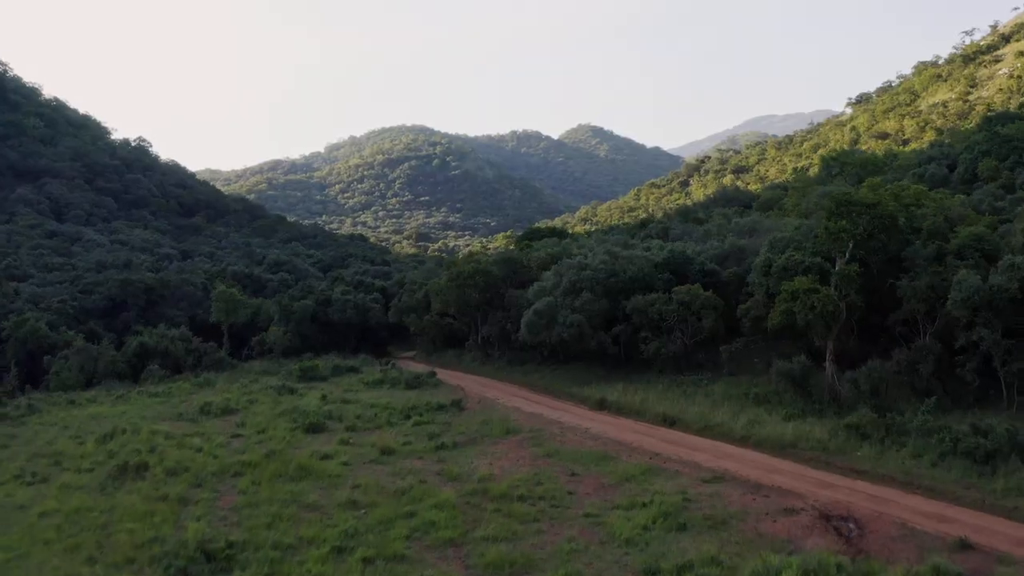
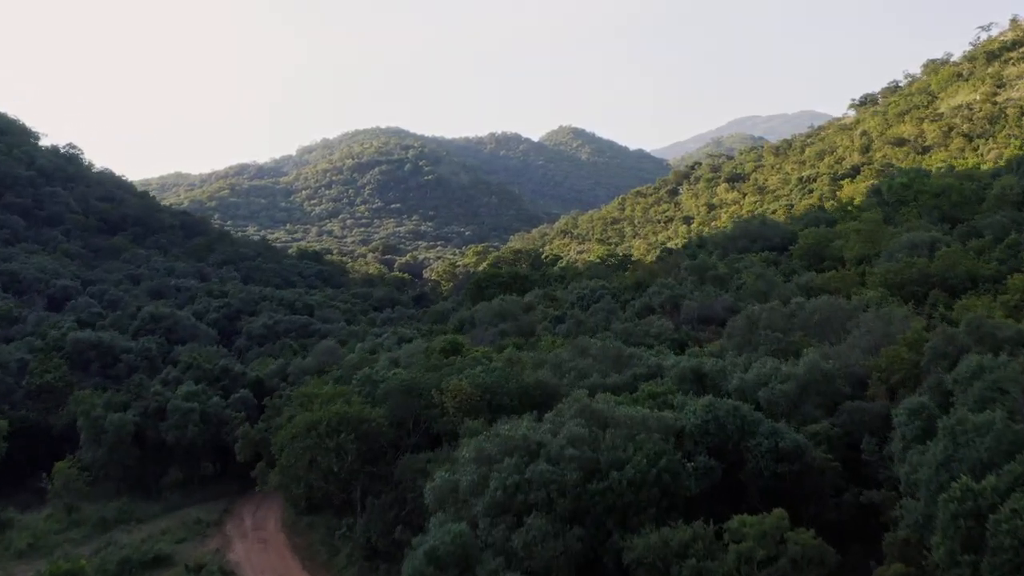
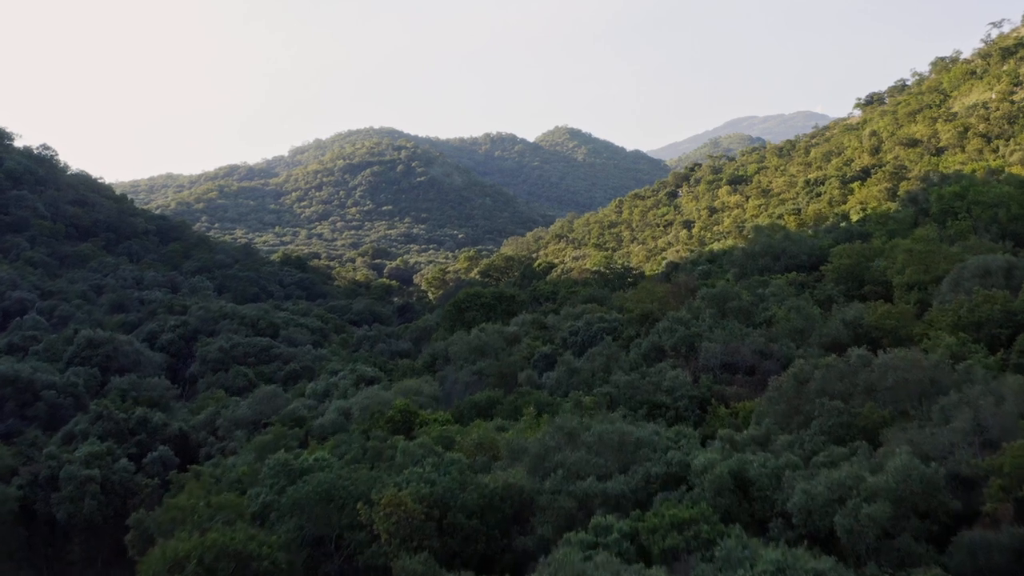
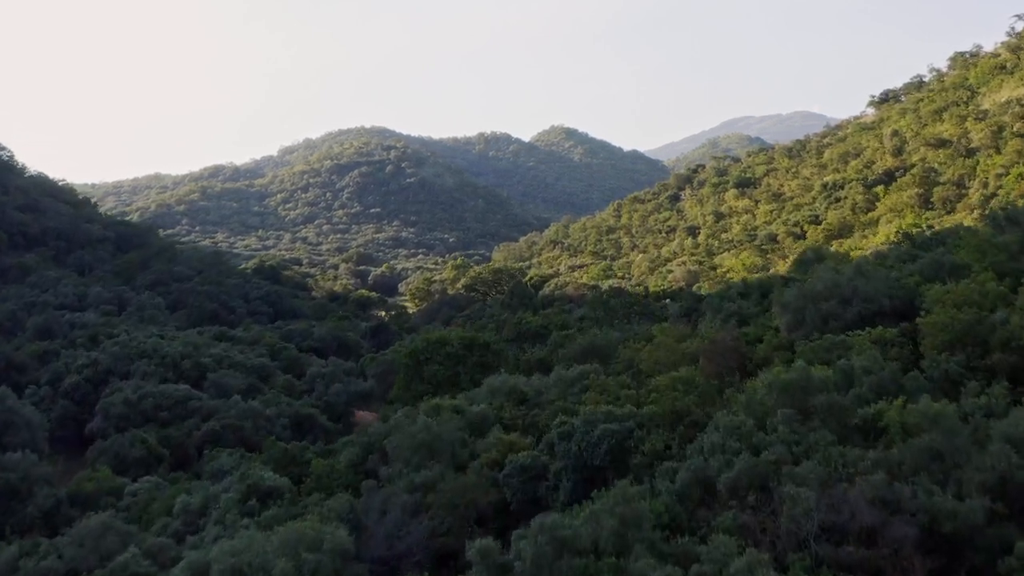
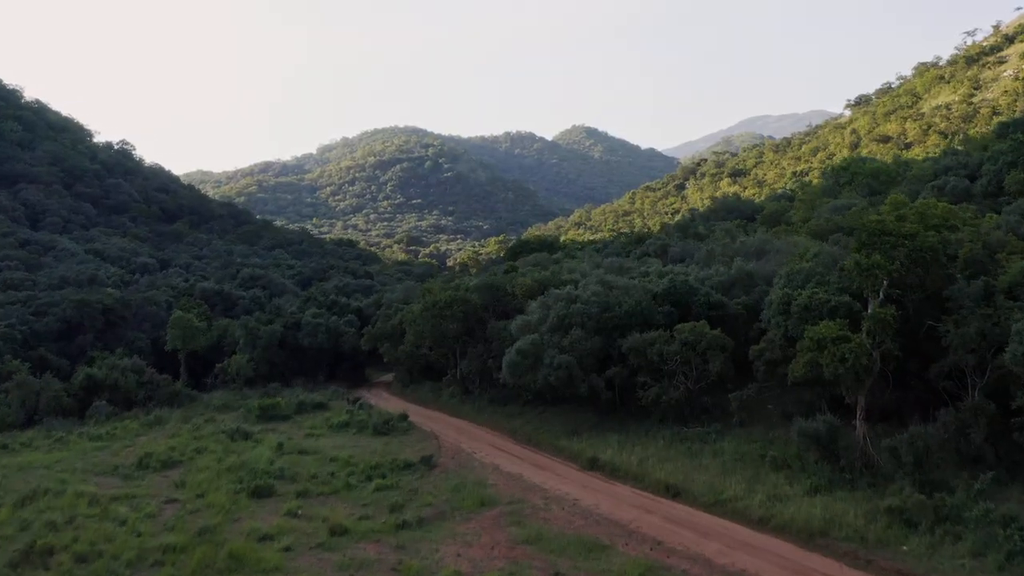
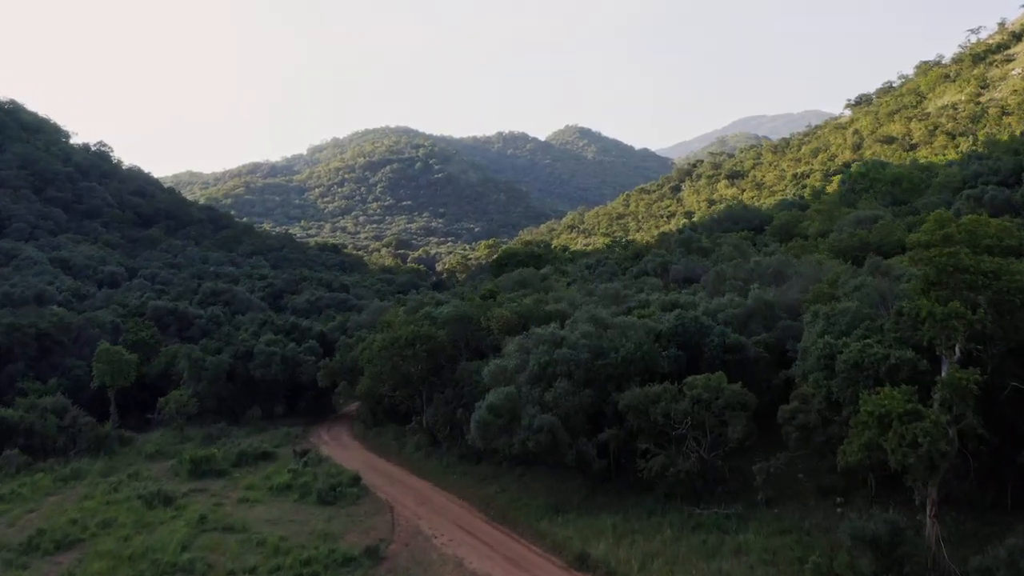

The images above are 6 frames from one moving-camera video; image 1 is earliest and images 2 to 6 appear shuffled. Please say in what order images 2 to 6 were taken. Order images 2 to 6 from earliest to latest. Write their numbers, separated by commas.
5, 6, 2, 3, 4
